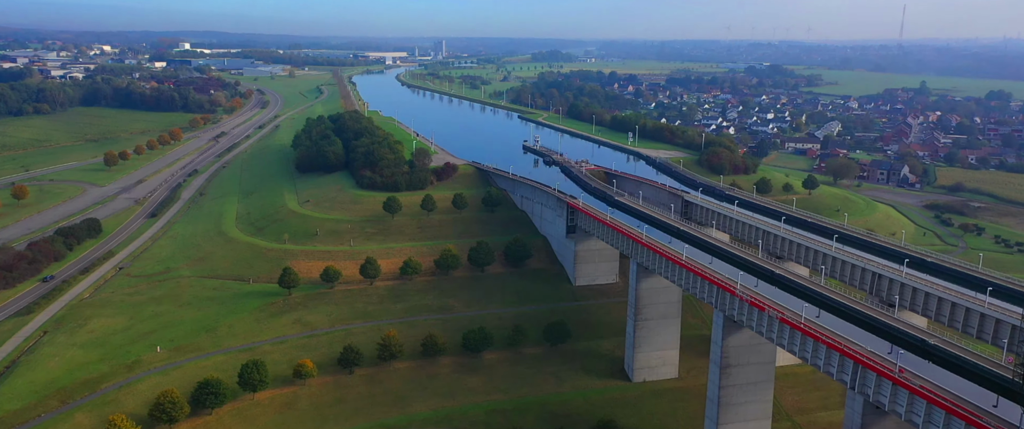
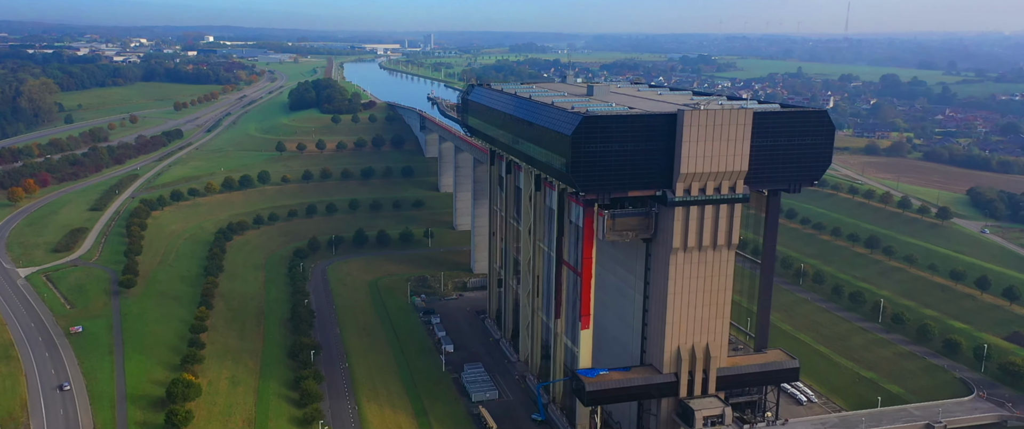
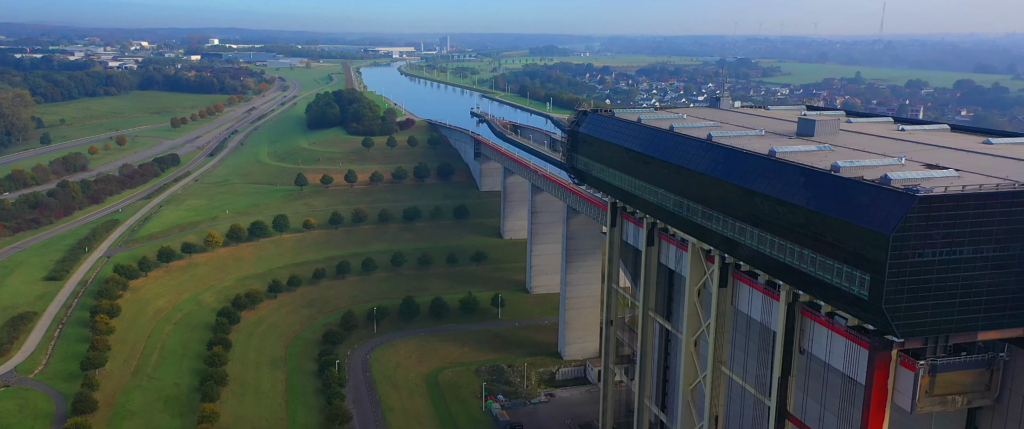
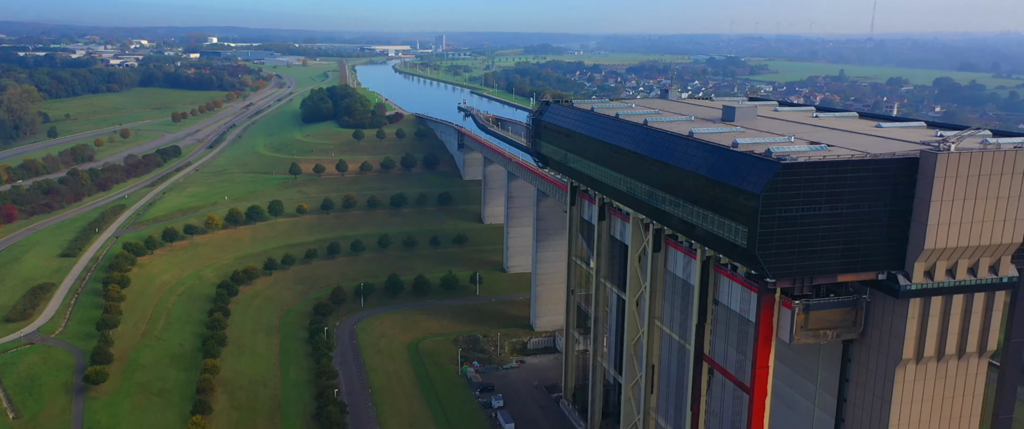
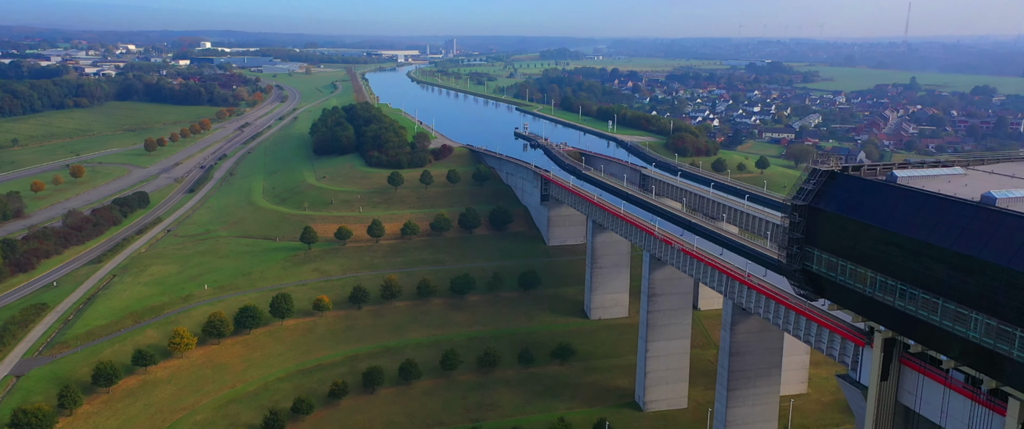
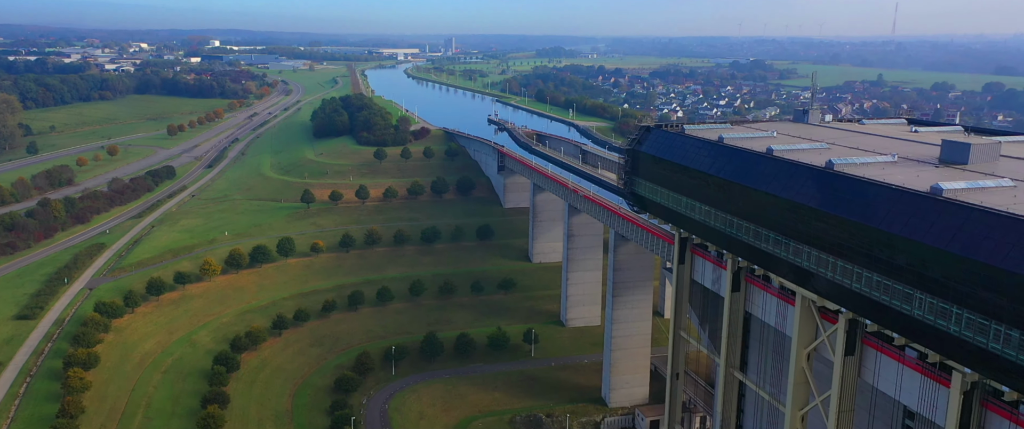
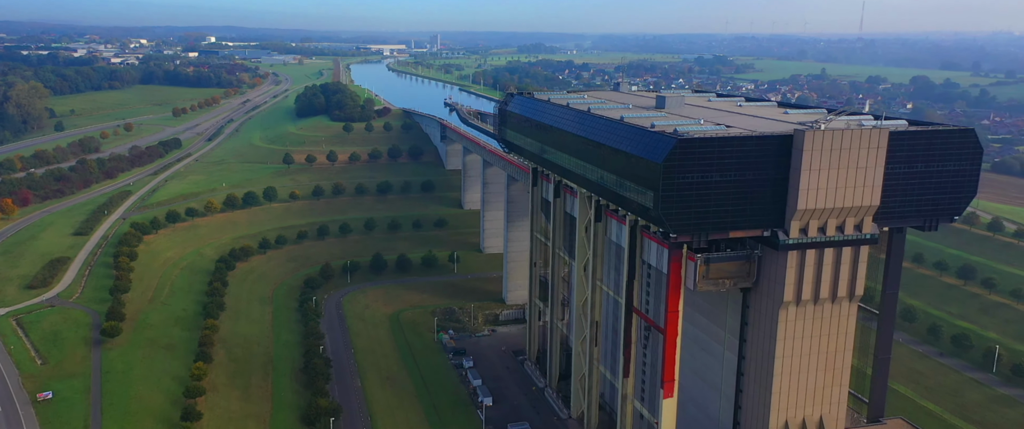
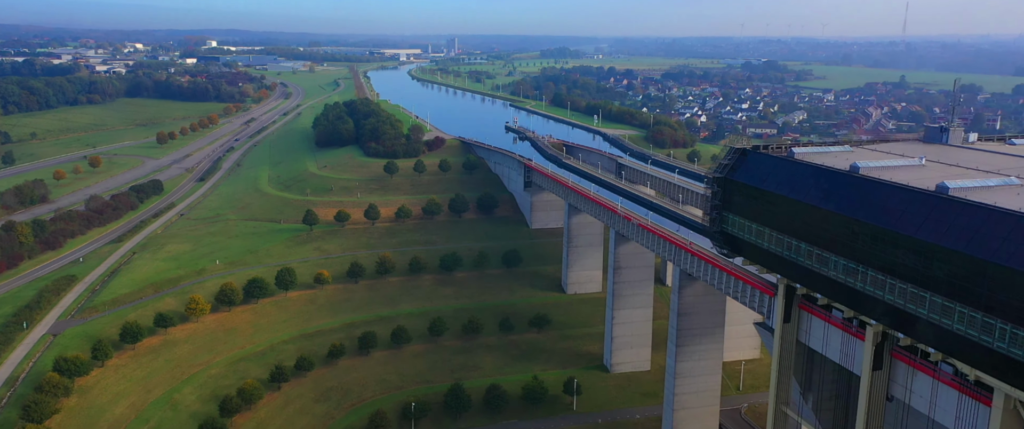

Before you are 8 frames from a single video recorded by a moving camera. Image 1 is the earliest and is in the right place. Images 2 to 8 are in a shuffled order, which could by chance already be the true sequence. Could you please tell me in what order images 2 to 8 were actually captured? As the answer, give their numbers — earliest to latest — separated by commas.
5, 8, 6, 3, 4, 7, 2
